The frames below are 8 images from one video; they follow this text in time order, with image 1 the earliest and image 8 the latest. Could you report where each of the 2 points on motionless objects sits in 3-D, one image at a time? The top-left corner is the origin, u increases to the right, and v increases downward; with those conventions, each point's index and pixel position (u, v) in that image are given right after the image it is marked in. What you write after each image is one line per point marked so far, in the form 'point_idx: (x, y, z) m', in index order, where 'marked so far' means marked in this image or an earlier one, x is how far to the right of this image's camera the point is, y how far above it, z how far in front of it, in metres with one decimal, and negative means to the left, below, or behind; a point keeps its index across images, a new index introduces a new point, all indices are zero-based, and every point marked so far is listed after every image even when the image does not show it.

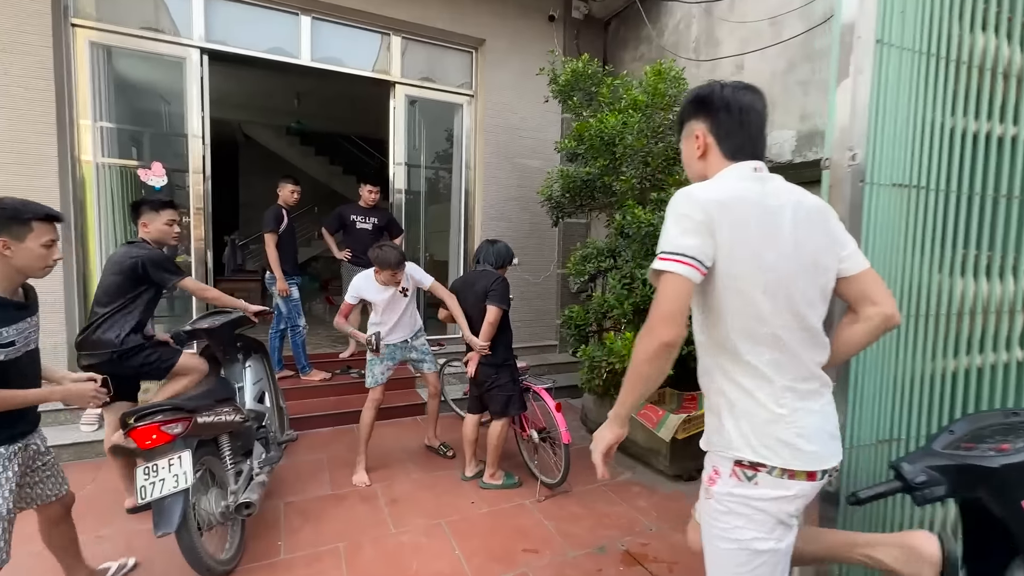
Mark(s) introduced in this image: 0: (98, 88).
0: (-3.7, +1.8, +4.2) m
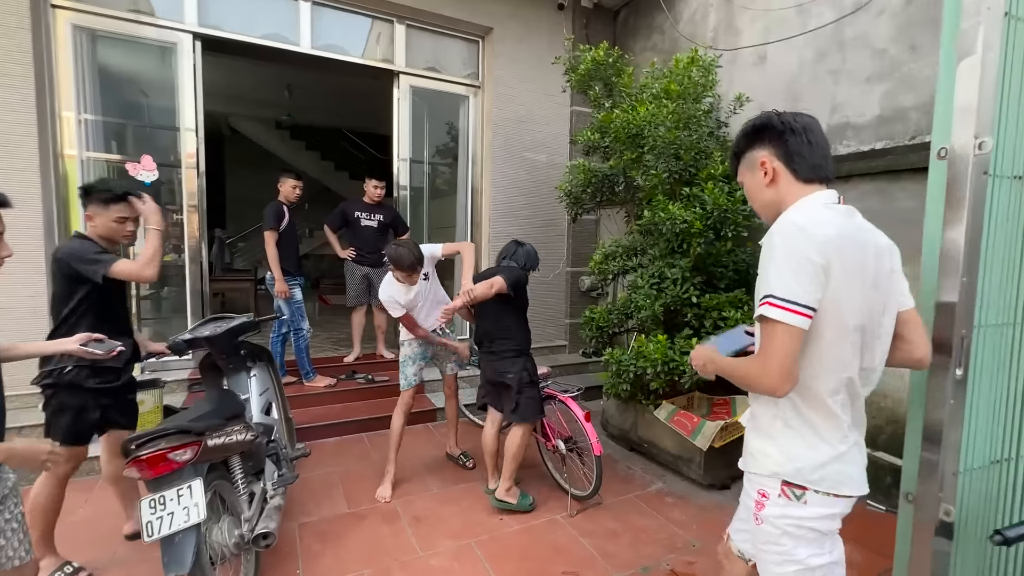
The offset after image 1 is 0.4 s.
0: (-3.6, +1.7, +3.9) m
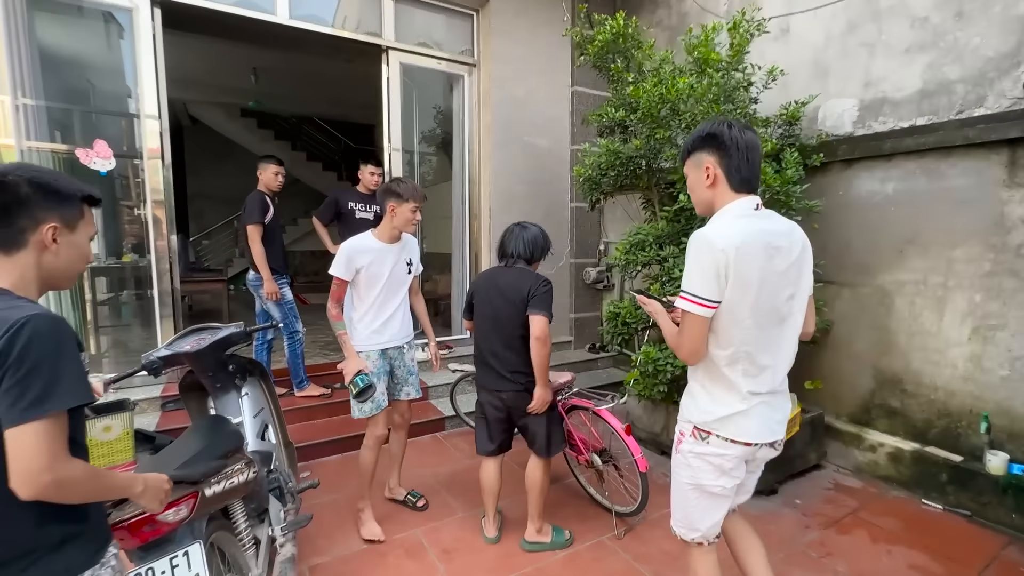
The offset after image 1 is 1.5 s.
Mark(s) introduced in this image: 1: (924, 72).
0: (-3.5, +1.7, +3.3) m
1: (+2.7, +1.4, +3.1) m
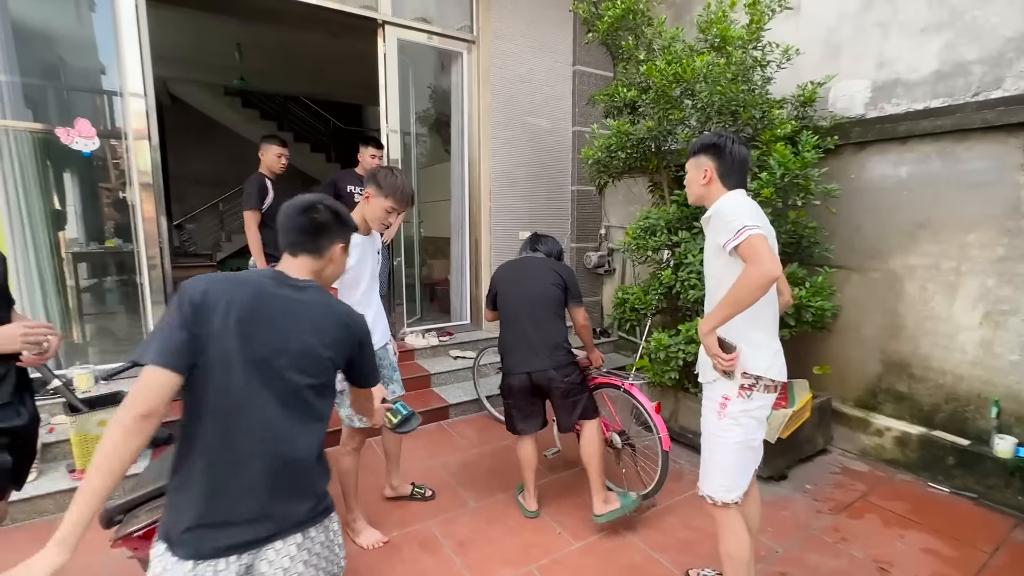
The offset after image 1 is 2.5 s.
0: (-3.4, +1.8, +3.1) m
1: (+2.7, +1.5, +3.0) m
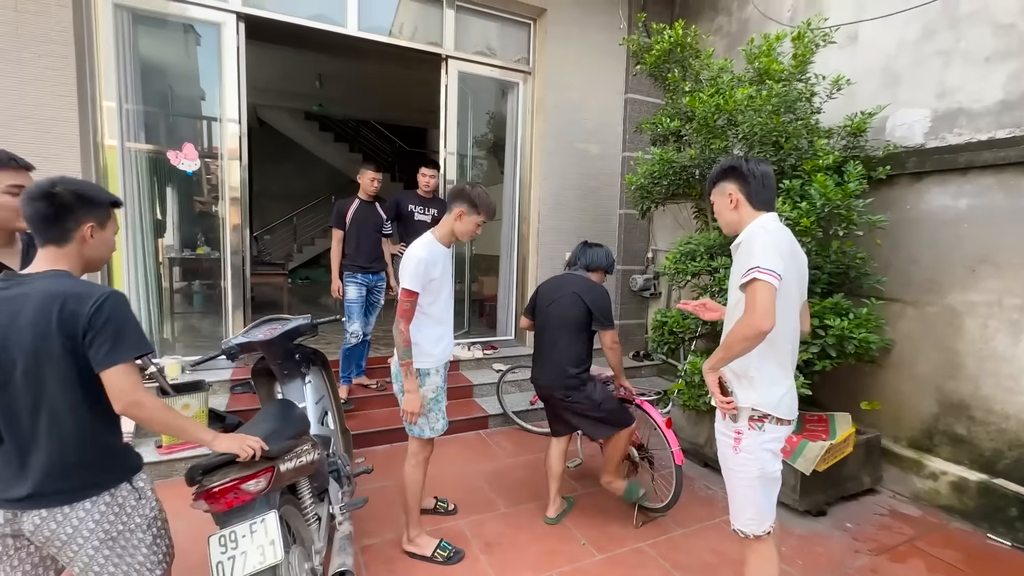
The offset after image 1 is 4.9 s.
0: (-3.0, +1.8, +3.7) m
1: (+3.1, +1.3, +2.9) m
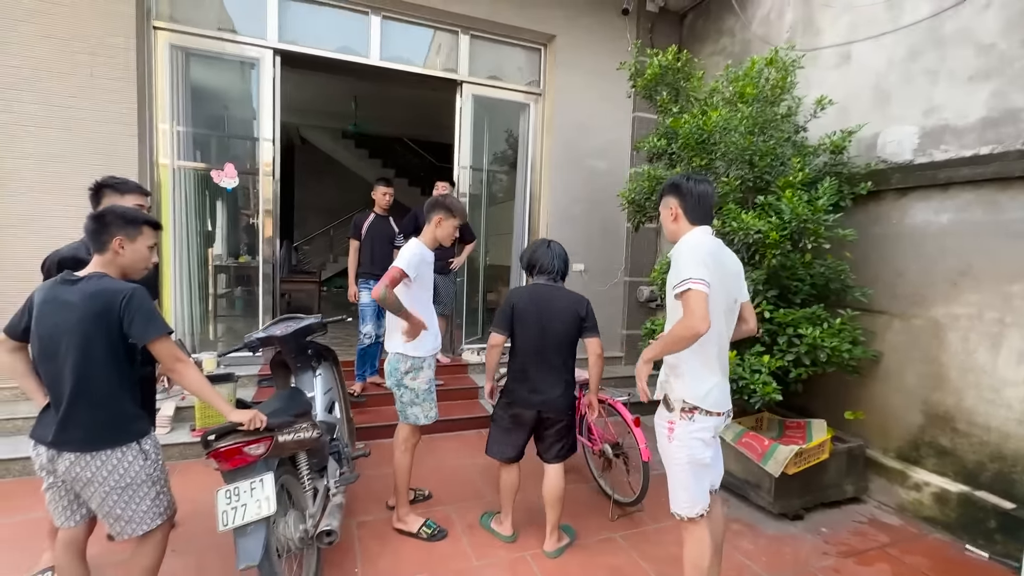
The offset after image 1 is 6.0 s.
0: (-3.0, +1.8, +4.2) m
1: (+3.0, +1.2, +3.0) m
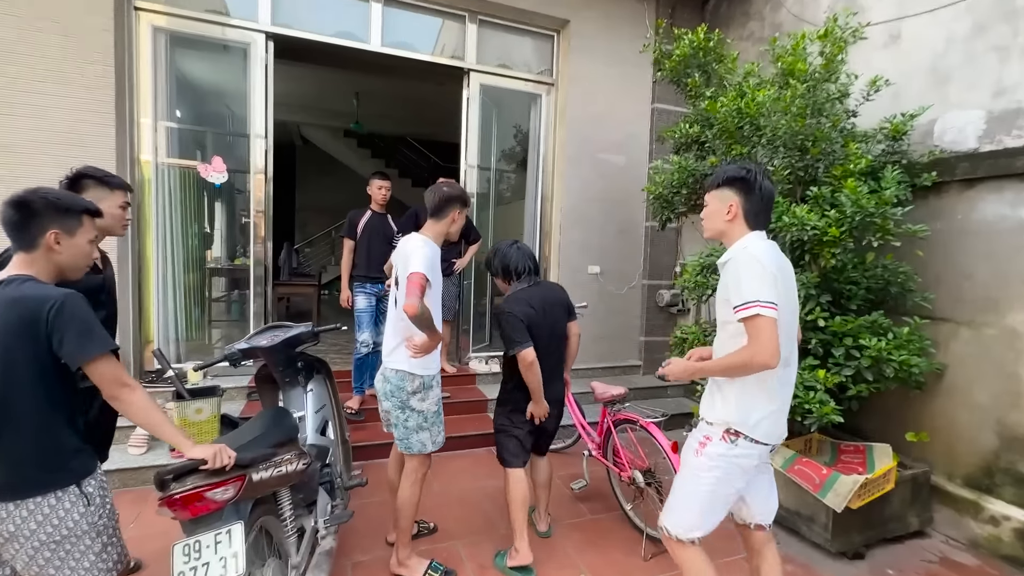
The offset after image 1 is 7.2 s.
0: (-2.9, +1.7, +3.9) m
1: (+3.1, +1.2, +2.6) m
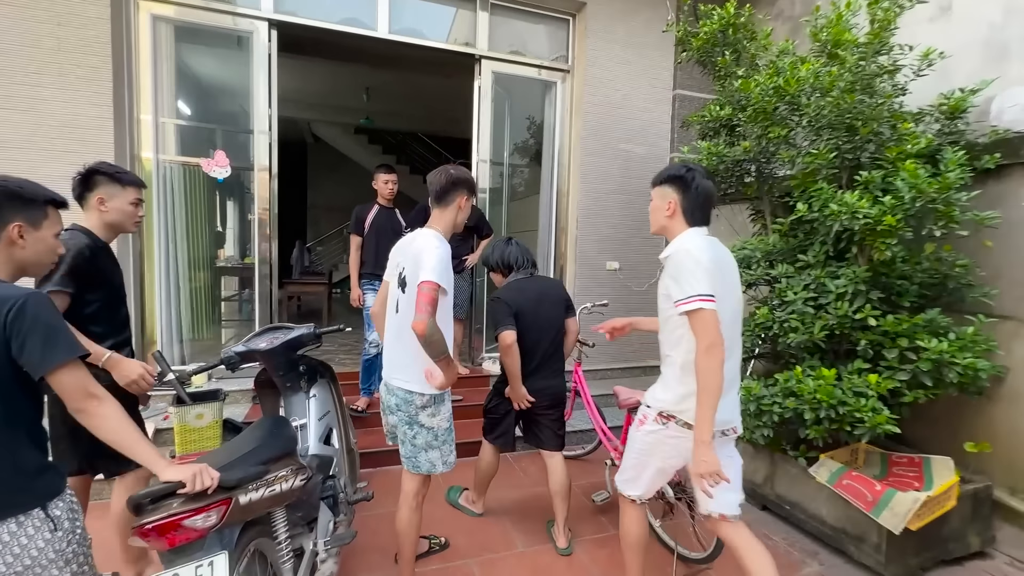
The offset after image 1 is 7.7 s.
0: (-2.8, +1.7, +3.7) m
1: (+3.2, +1.2, +2.3) m
